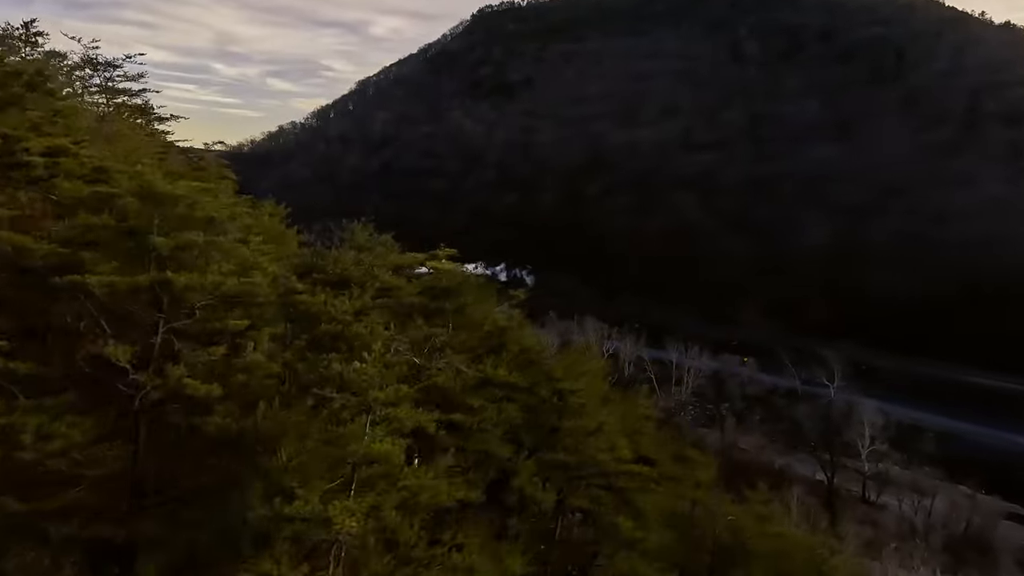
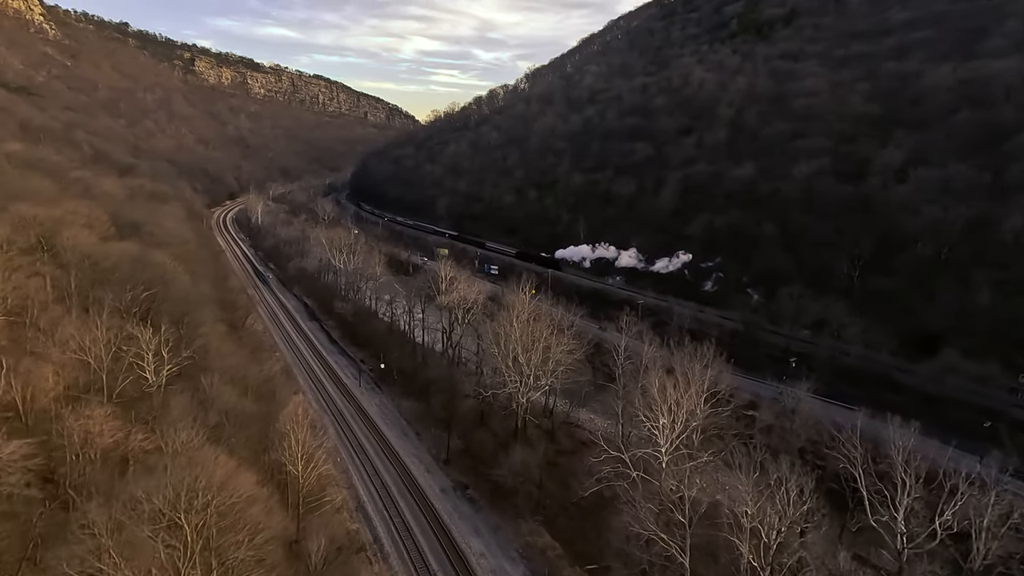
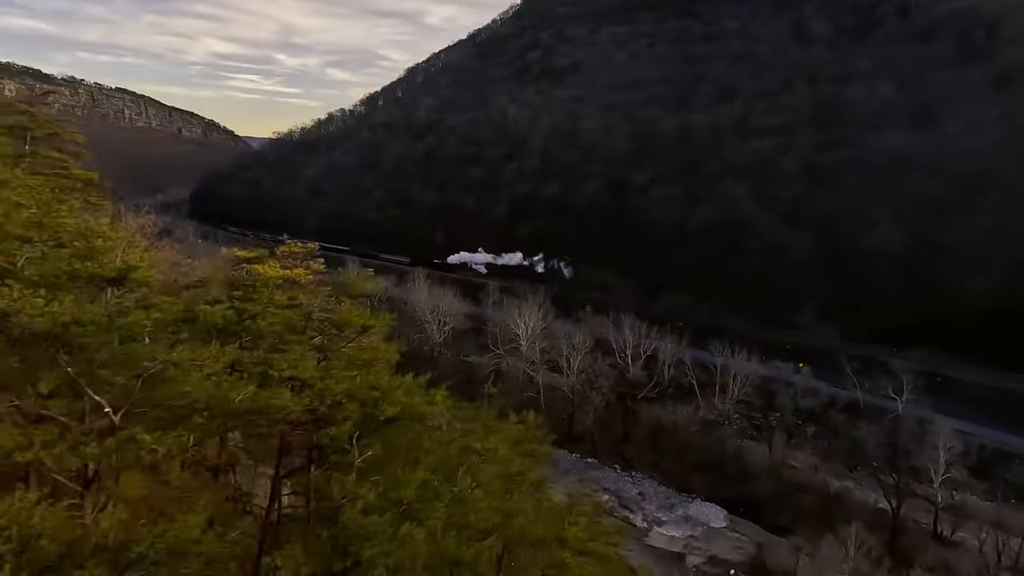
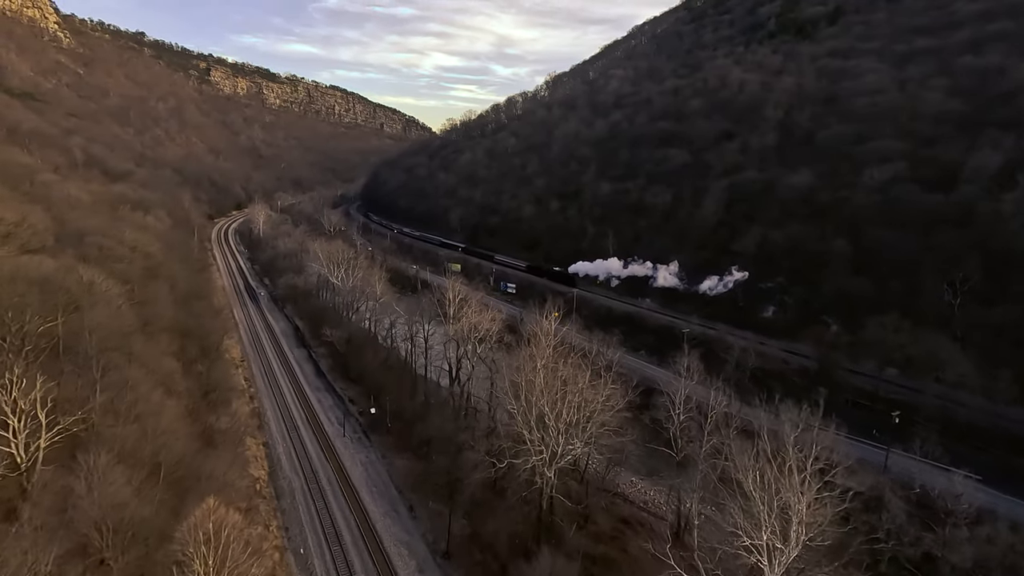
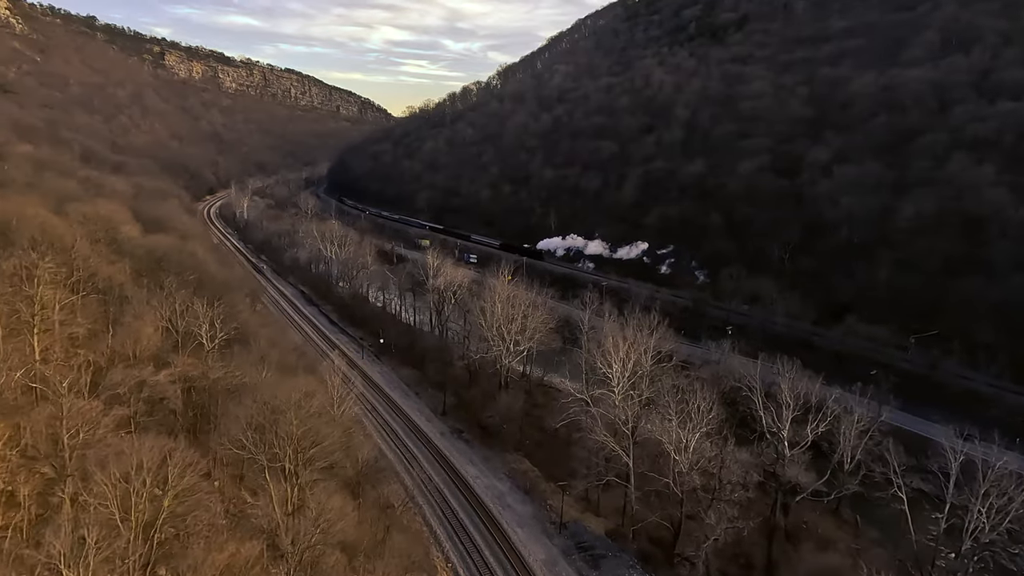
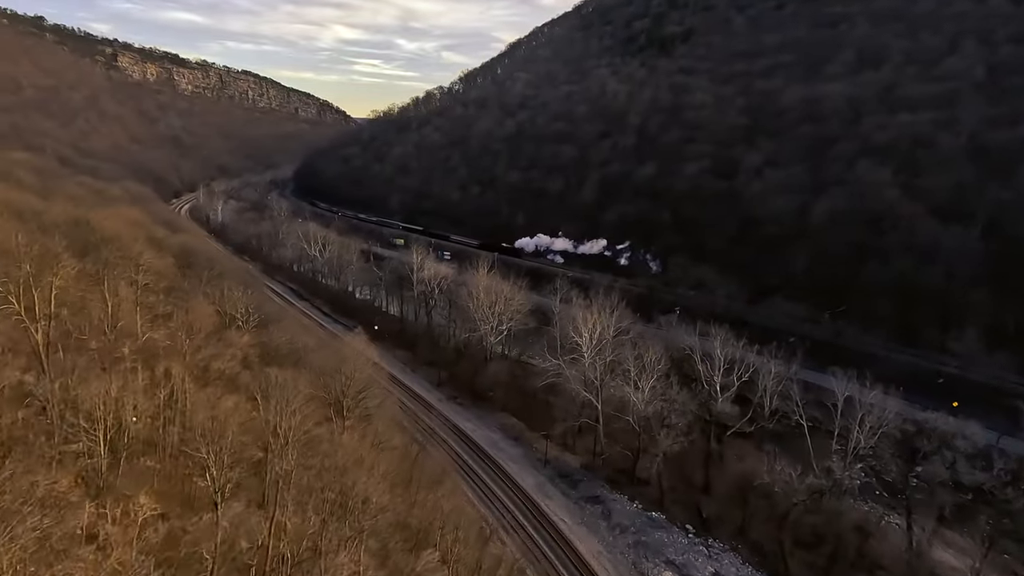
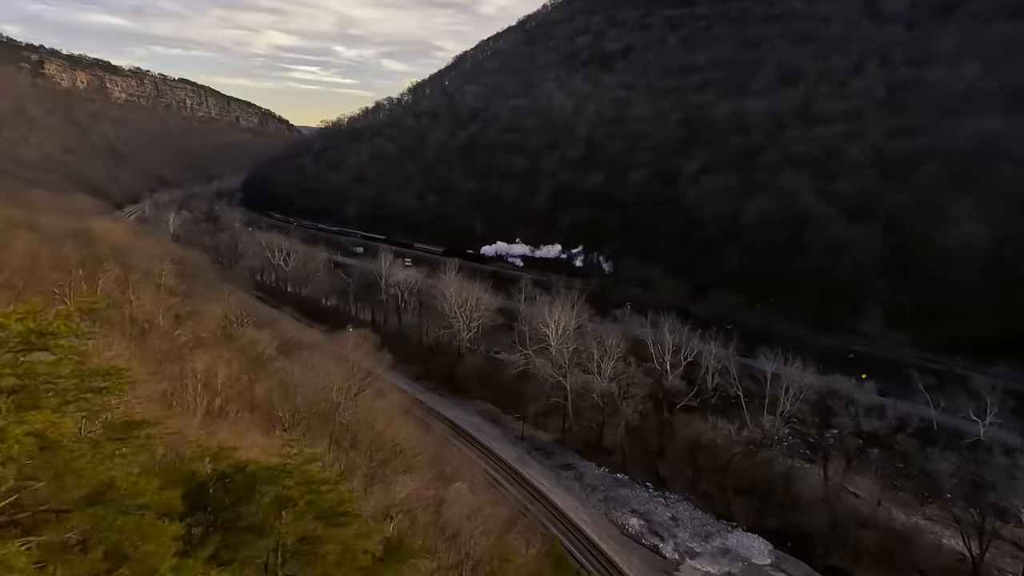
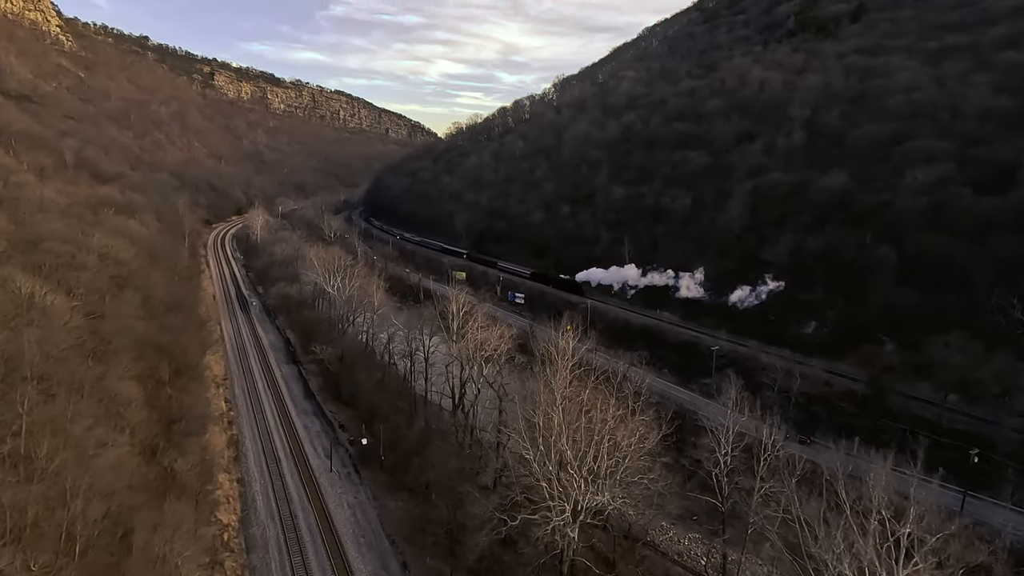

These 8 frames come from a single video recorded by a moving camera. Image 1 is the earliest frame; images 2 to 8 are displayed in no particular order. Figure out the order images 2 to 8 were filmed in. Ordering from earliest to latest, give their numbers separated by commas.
3, 7, 6, 5, 2, 4, 8
